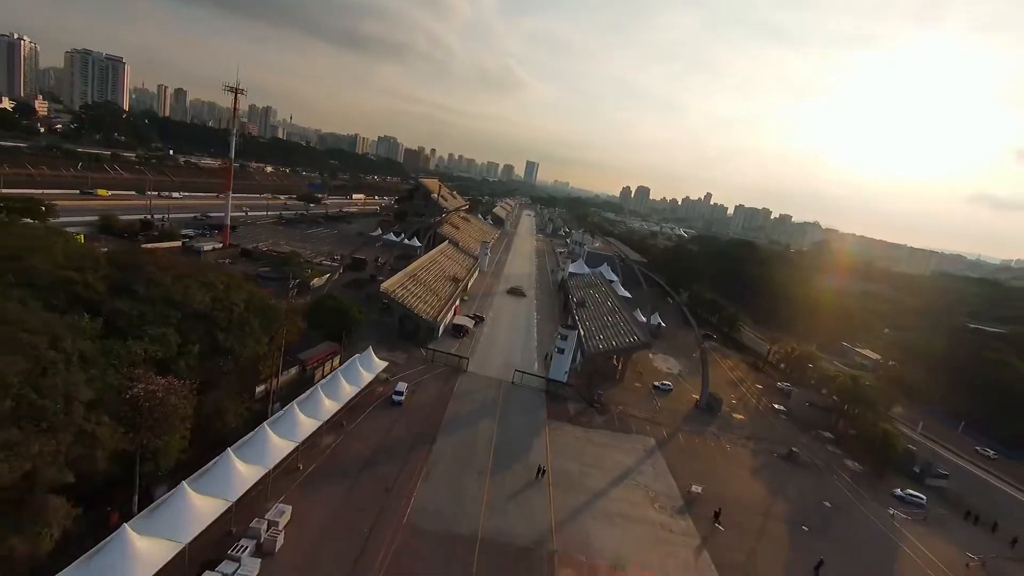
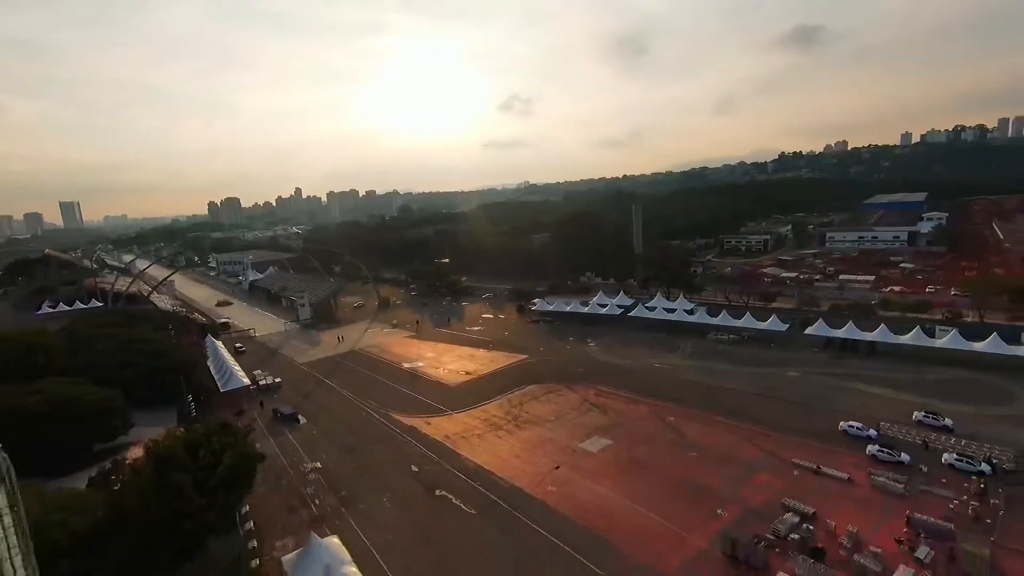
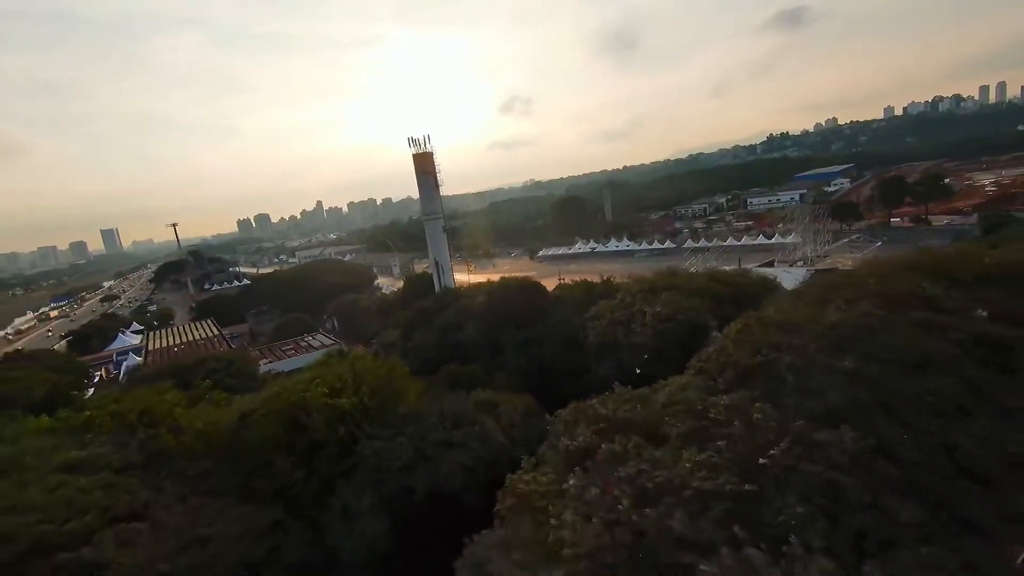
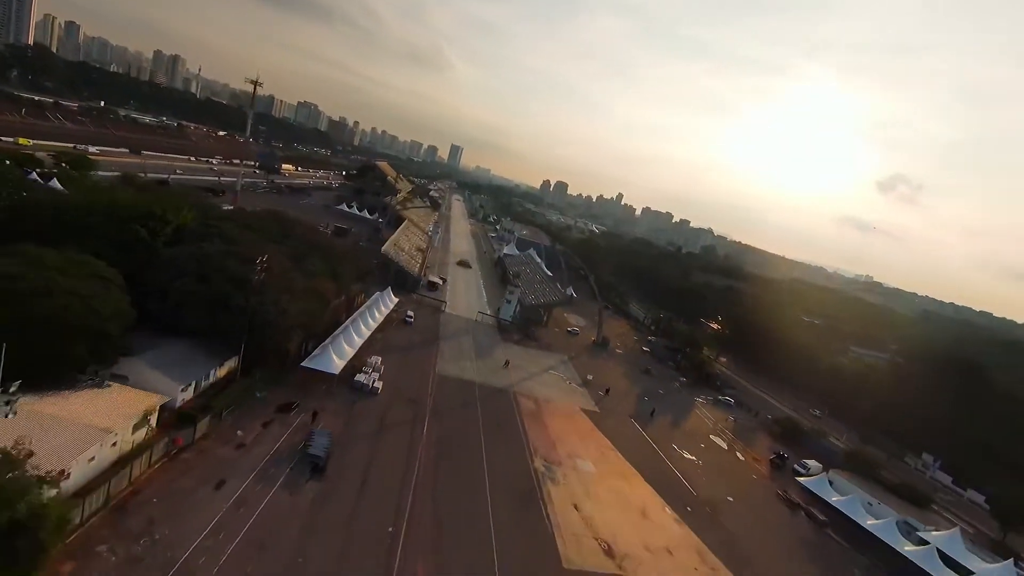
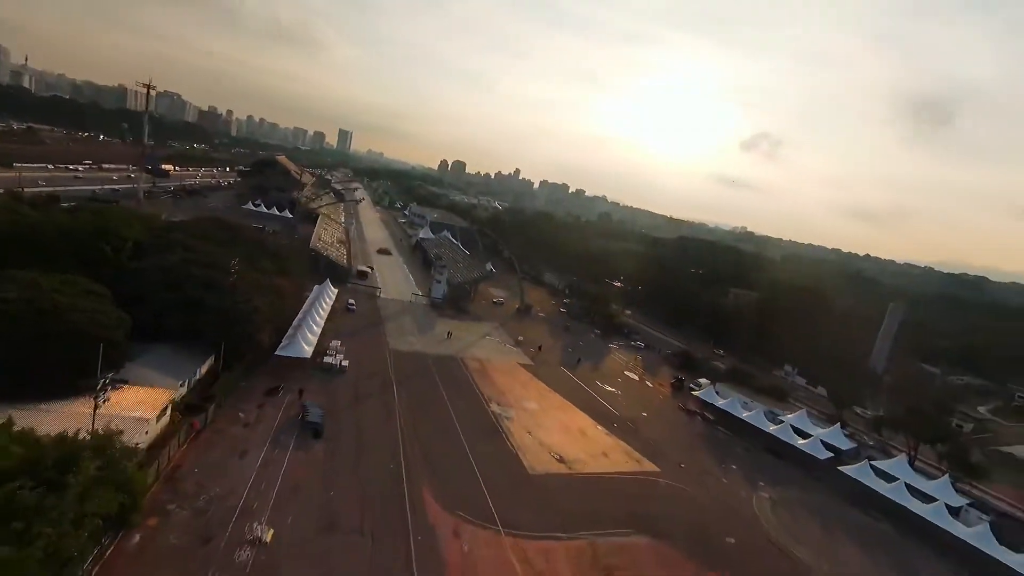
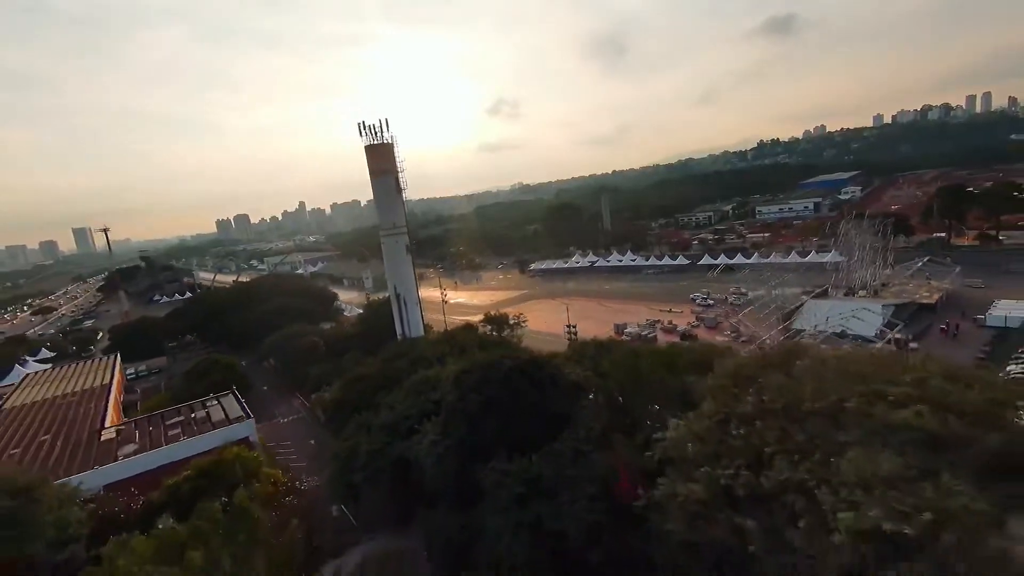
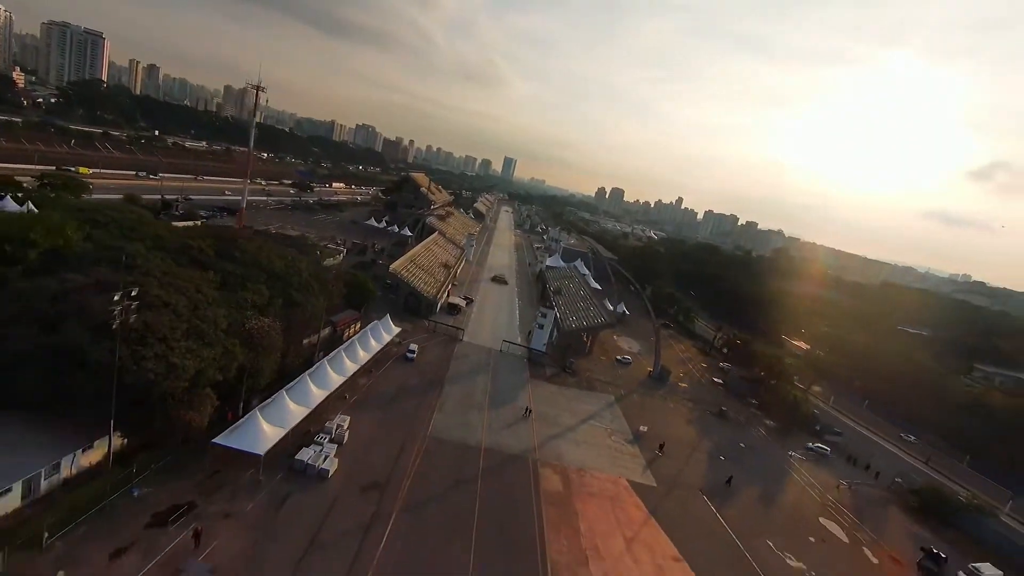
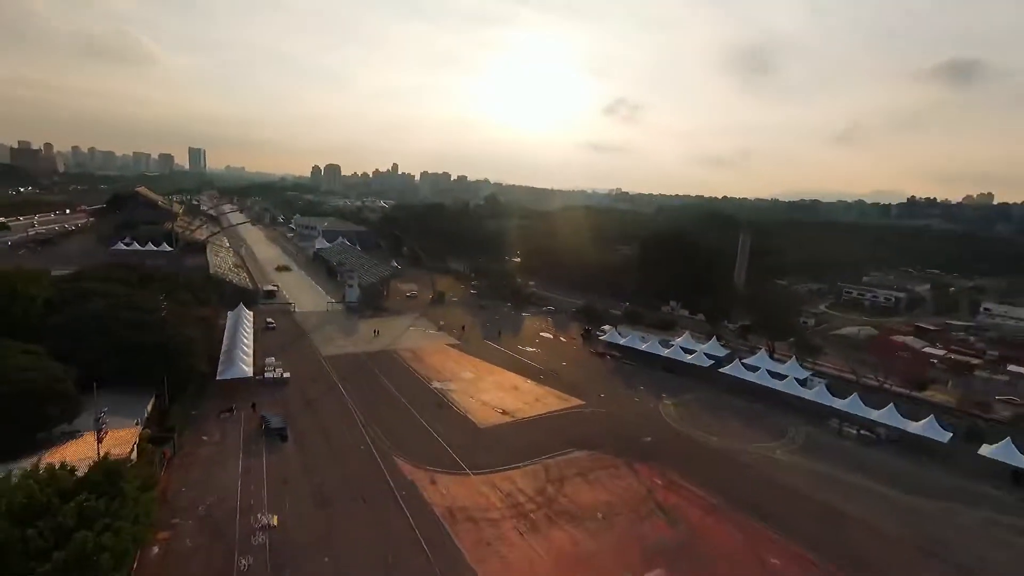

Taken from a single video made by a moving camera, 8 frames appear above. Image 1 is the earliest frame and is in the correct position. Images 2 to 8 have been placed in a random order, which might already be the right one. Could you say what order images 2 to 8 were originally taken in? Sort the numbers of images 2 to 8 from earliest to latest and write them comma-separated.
7, 4, 5, 8, 2, 6, 3
